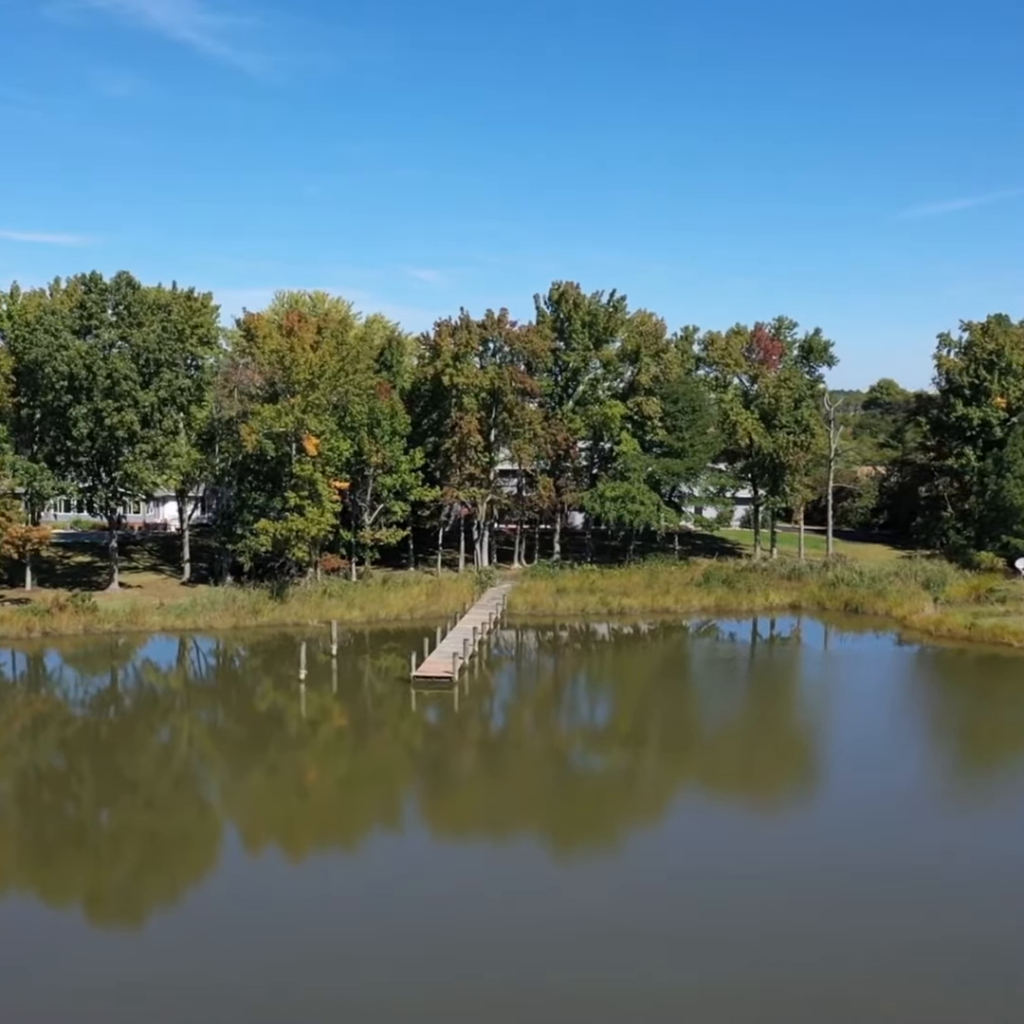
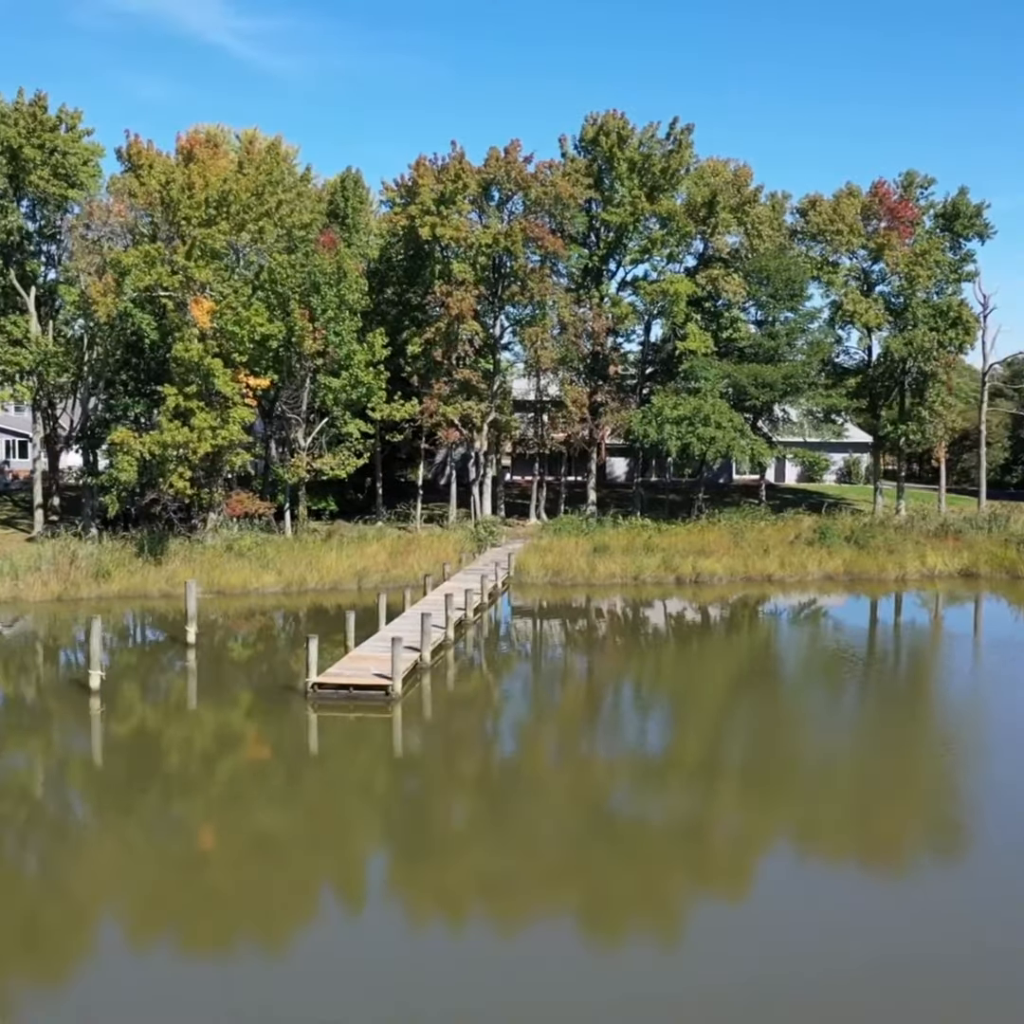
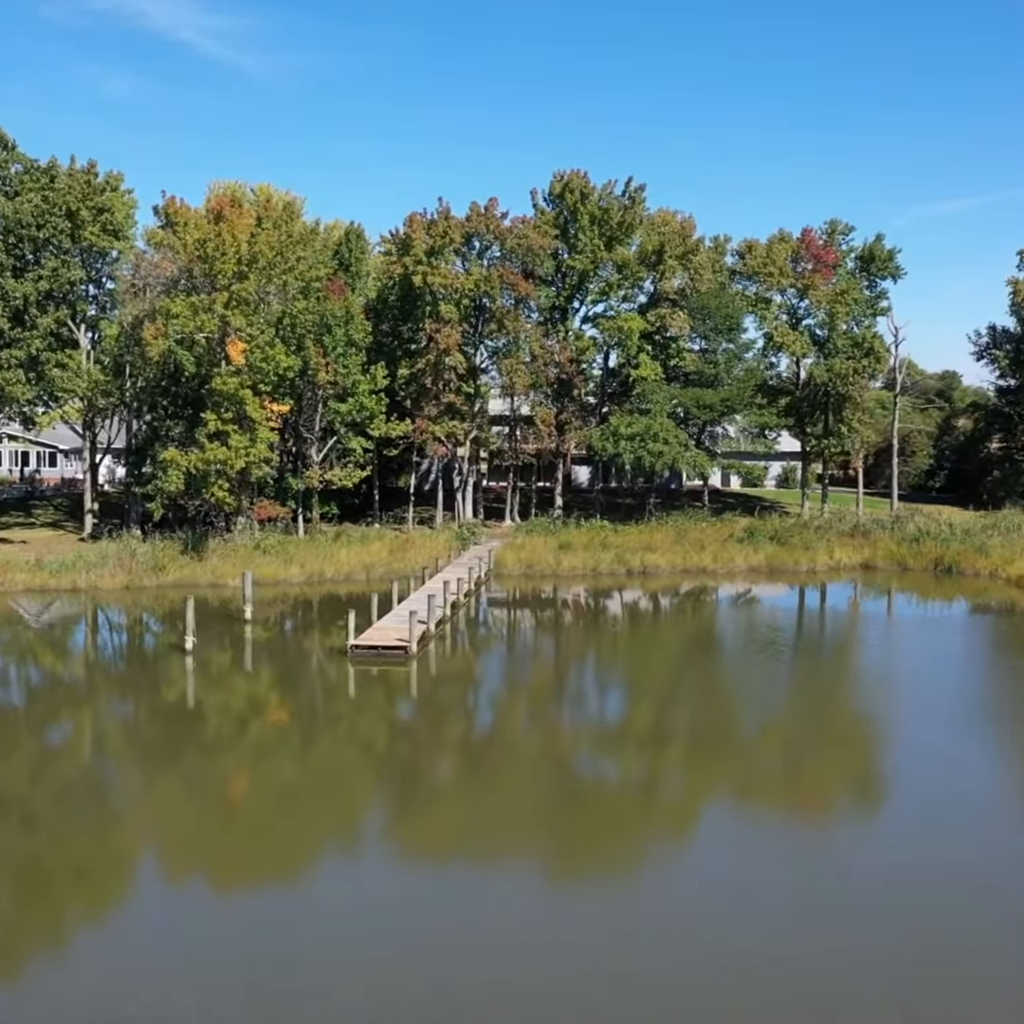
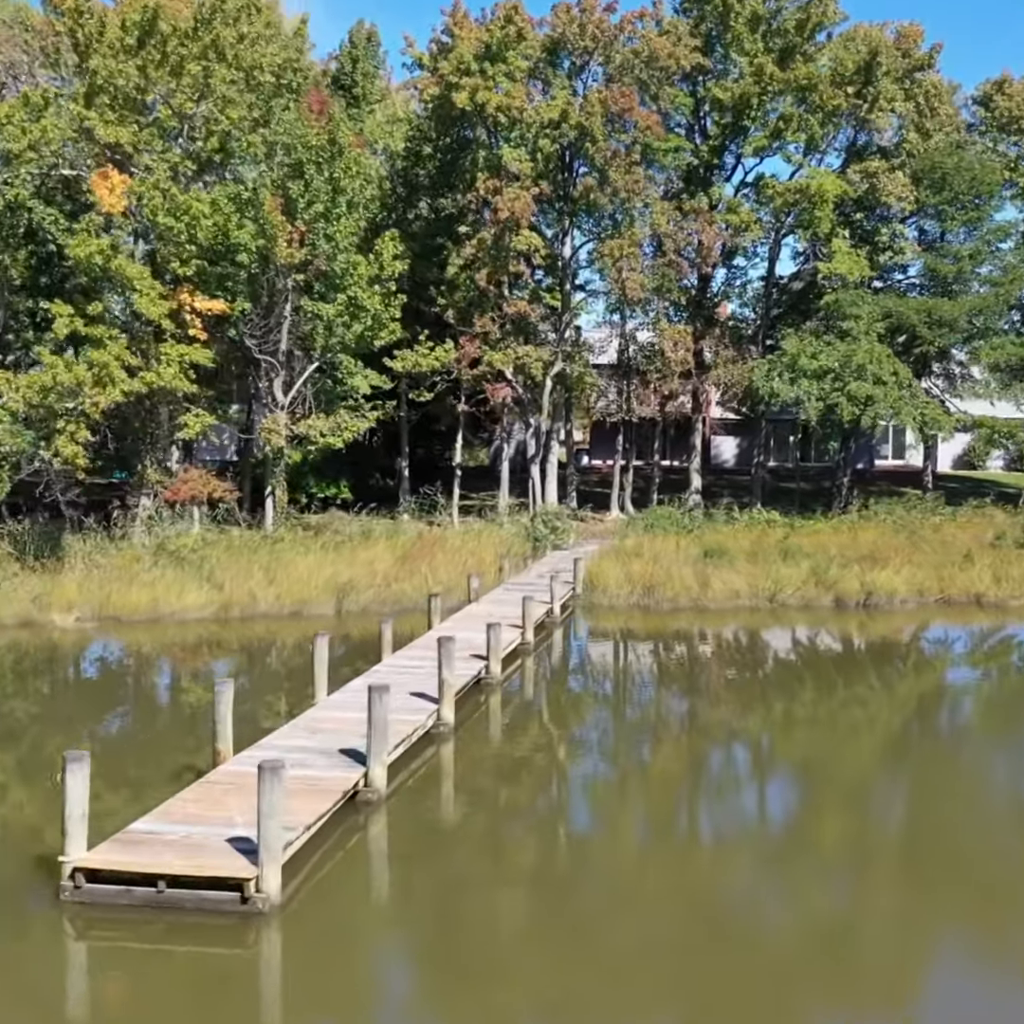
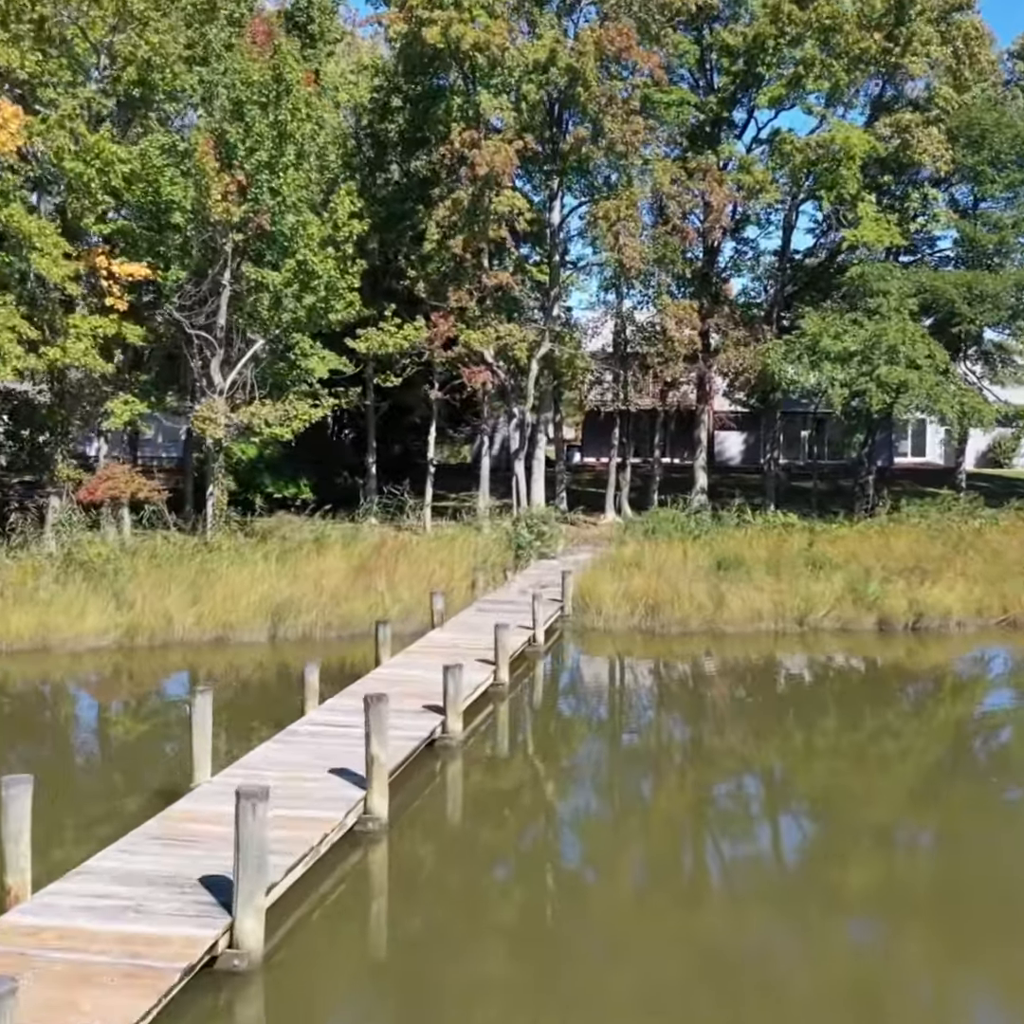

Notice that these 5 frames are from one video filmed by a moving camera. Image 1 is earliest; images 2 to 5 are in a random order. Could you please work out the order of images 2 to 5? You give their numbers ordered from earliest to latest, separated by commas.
3, 2, 4, 5
